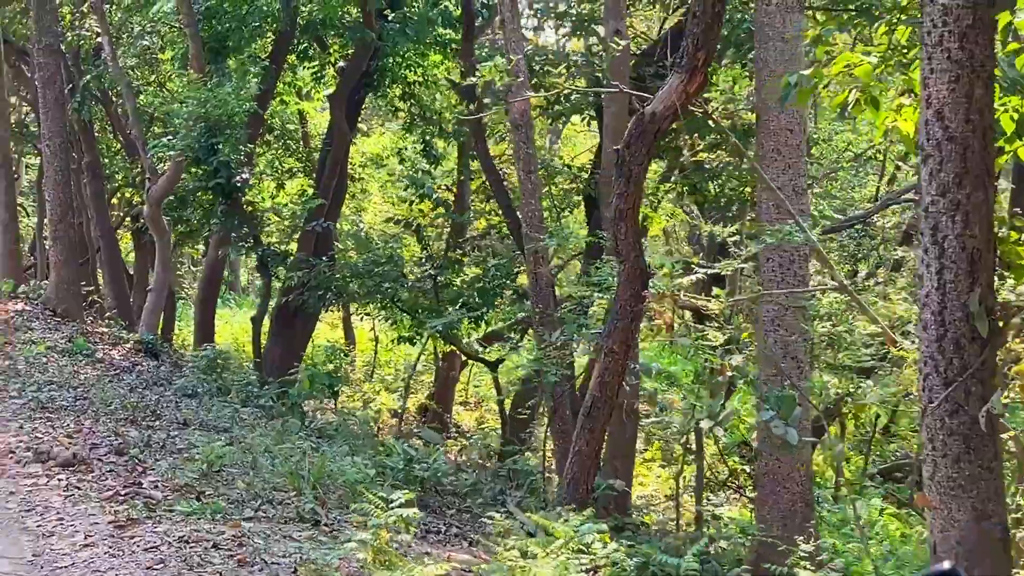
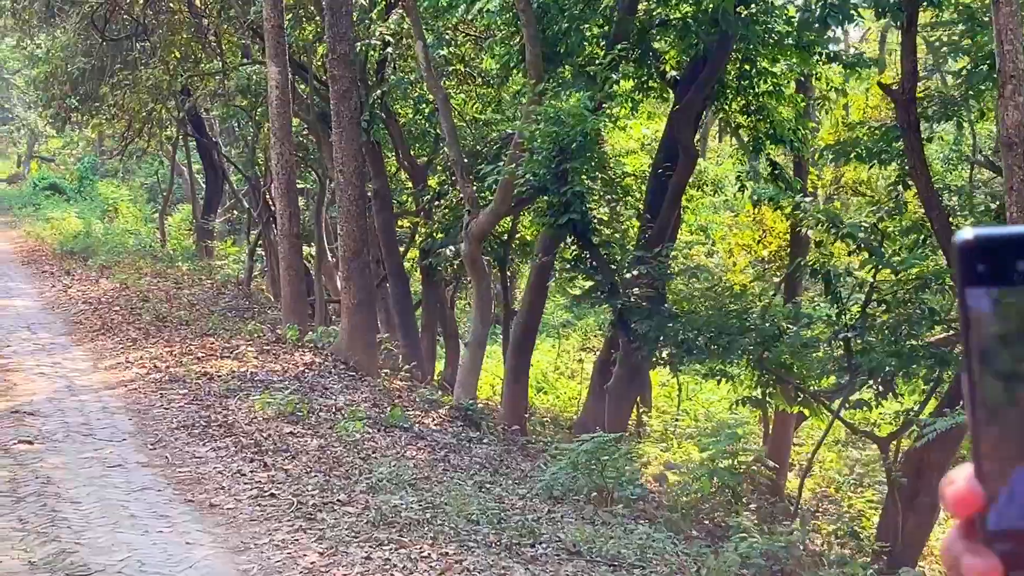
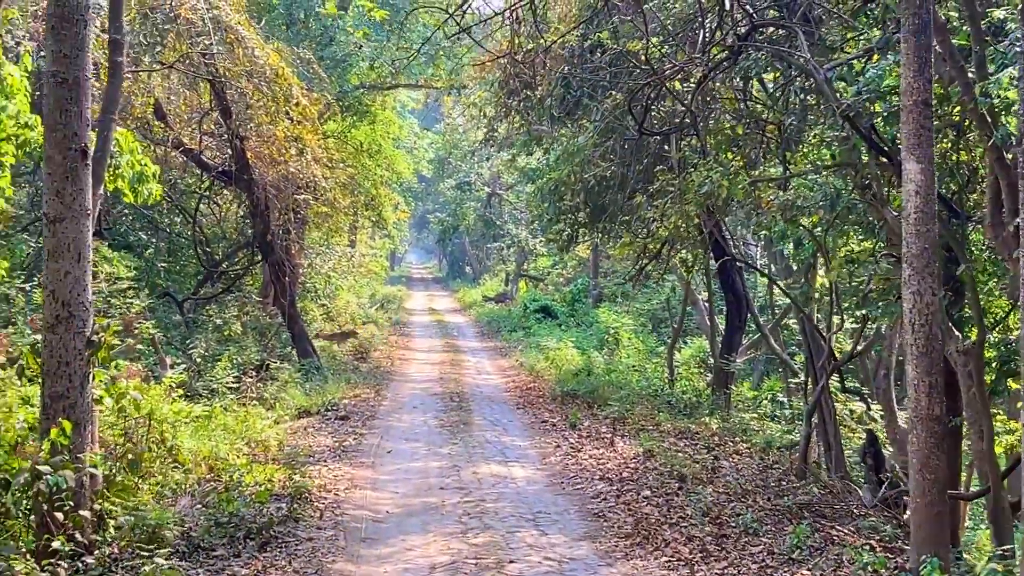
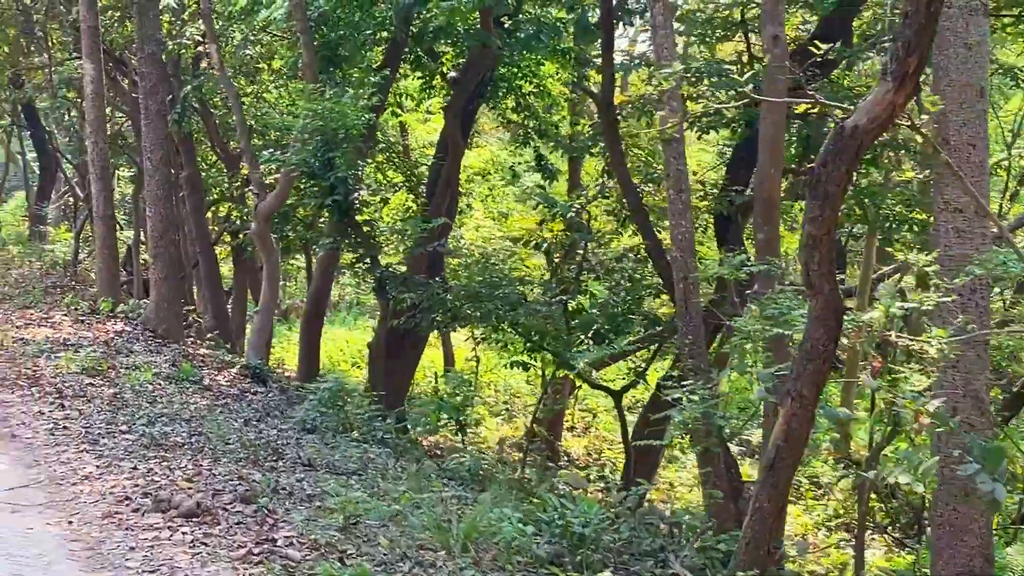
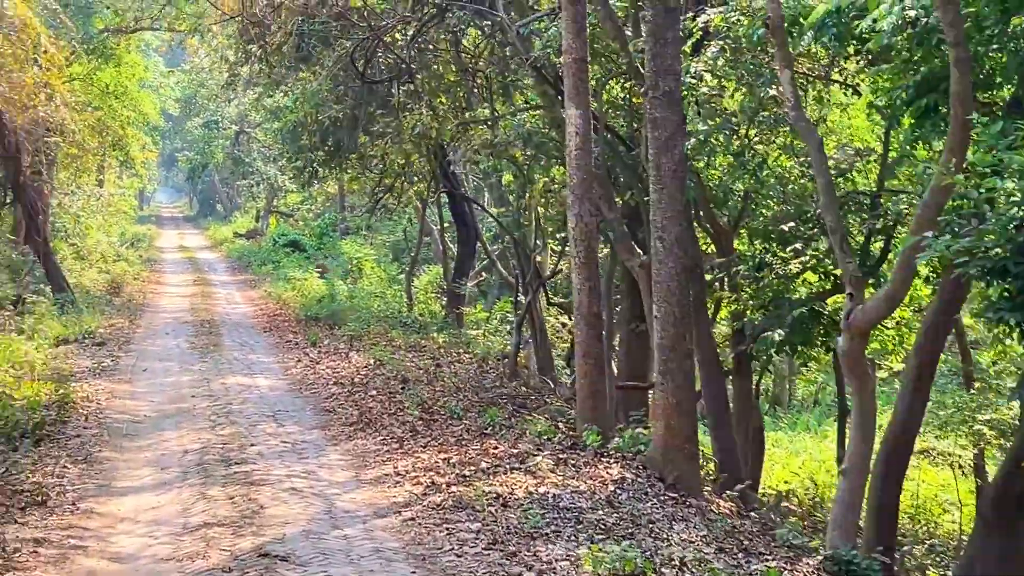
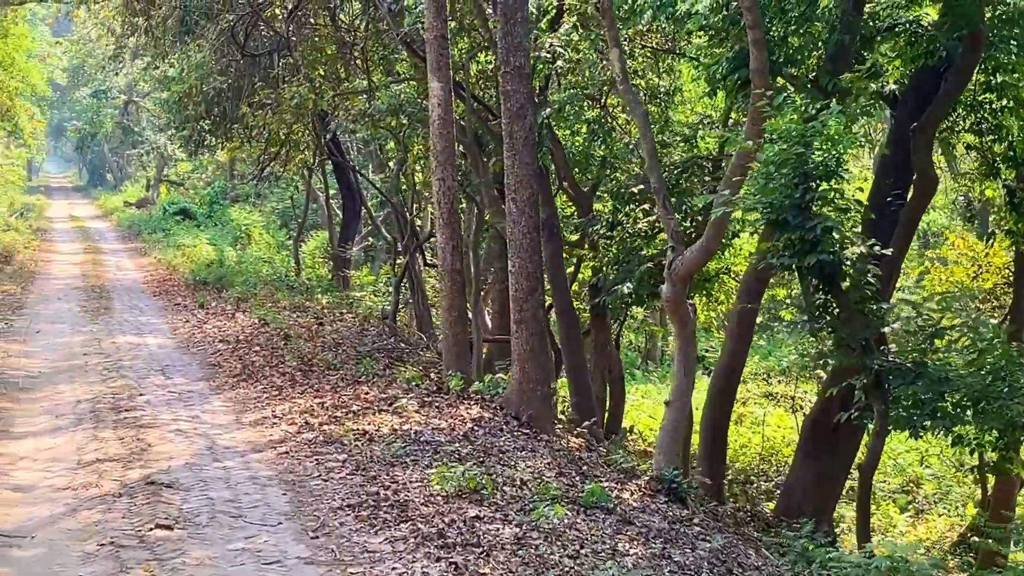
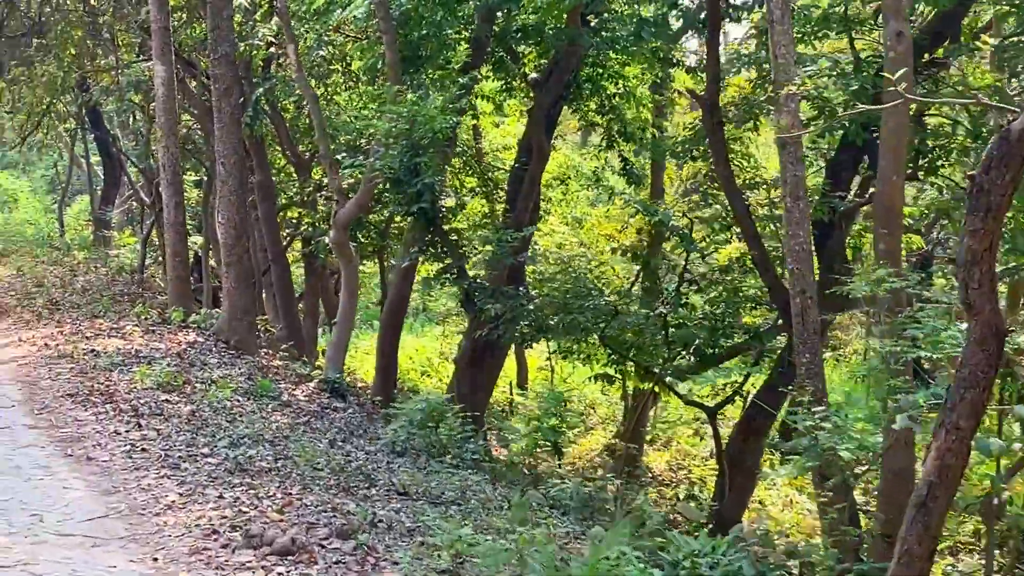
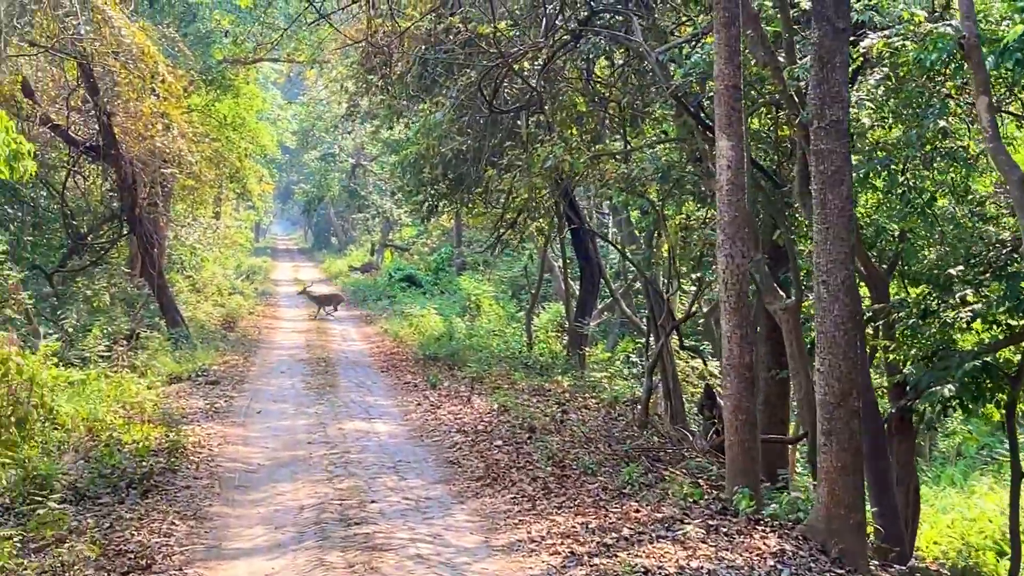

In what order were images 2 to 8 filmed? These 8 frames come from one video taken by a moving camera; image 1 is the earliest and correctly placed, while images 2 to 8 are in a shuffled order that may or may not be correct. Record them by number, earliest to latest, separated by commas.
4, 7, 2, 6, 5, 8, 3
